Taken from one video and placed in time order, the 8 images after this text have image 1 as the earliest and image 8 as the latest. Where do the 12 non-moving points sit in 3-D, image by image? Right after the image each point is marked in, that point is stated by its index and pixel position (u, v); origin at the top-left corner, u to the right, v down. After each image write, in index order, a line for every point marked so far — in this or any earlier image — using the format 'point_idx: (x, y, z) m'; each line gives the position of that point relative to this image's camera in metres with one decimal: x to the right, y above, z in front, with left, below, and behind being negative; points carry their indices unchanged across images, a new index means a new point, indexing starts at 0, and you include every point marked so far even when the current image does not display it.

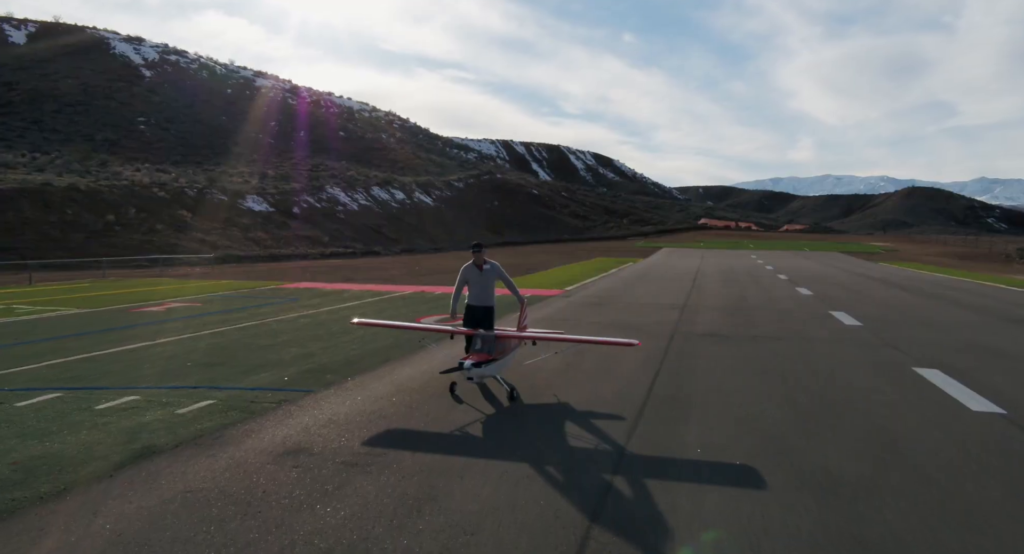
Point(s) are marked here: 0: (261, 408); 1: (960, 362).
0: (-3.0, -1.5, +6.4) m
1: (+7.4, -1.4, +9.2) m
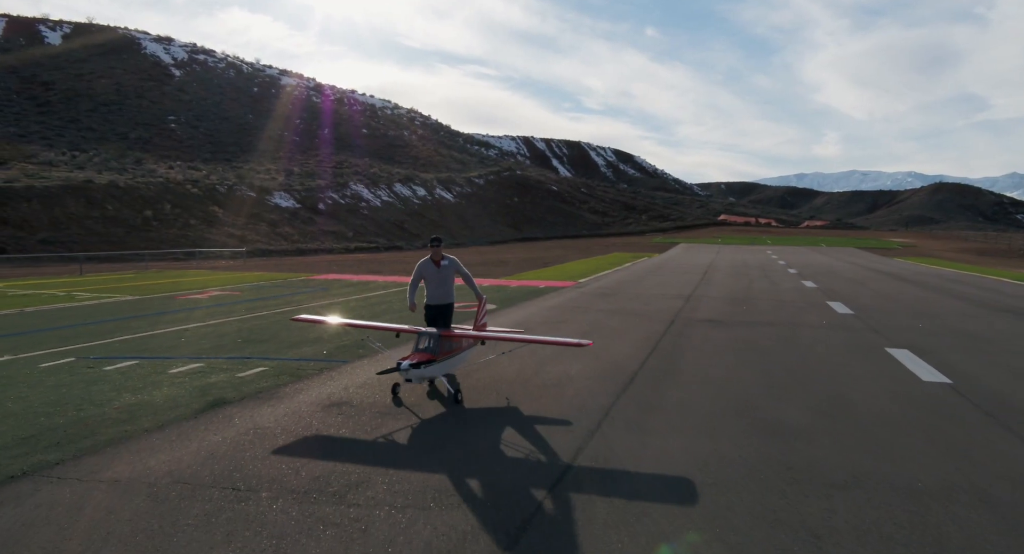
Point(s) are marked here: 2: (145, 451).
0: (-2.9, -1.3, +7.6) m
1: (+7.6, -1.2, +10.0) m
2: (-3.3, -1.5, +5.0) m
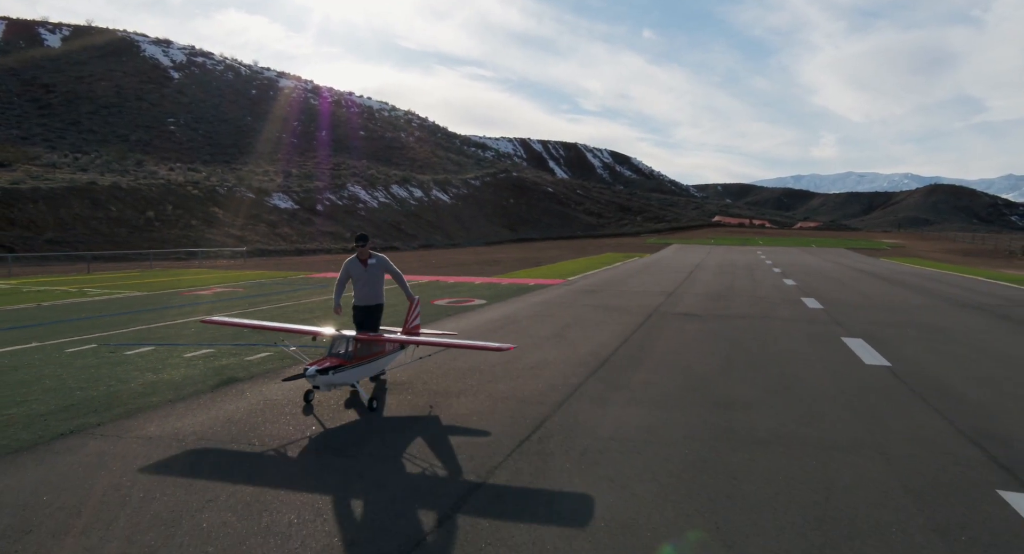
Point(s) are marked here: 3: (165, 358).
0: (-3.1, -1.2, +8.4) m
1: (+7.3, -1.1, +10.8) m
2: (-3.5, -1.4, +5.8) m
3: (-5.1, -1.2, +8.2) m
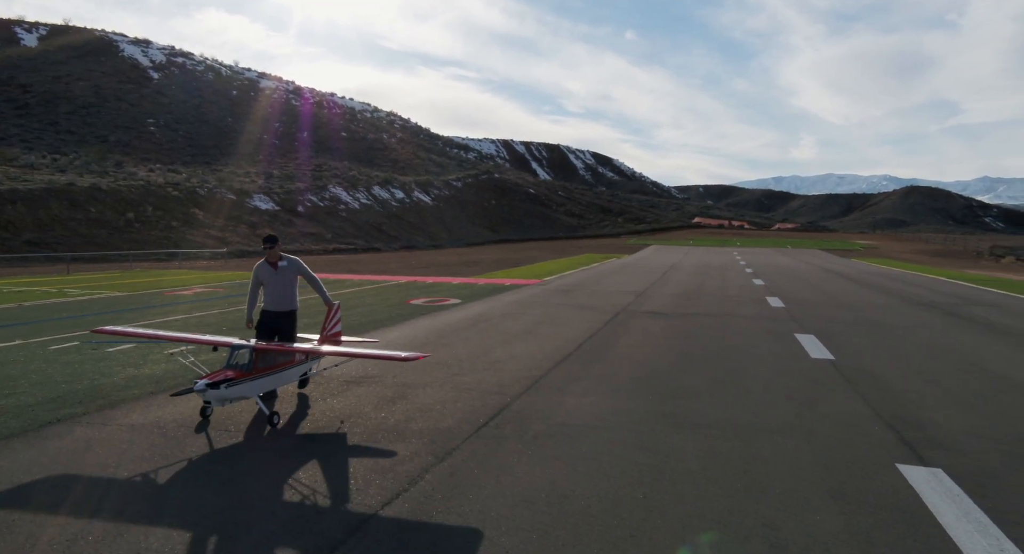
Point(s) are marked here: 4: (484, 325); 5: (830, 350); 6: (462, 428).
0: (-3.6, -1.2, +8.8) m
1: (+6.7, -1.1, +11.5) m
2: (-4.0, -1.4, +6.2) m
3: (-5.6, -1.2, +8.5) m
4: (-0.6, -1.0, +11.6) m
5: (+5.5, -1.3, +9.8) m
6: (-0.5, -1.6, +5.9) m
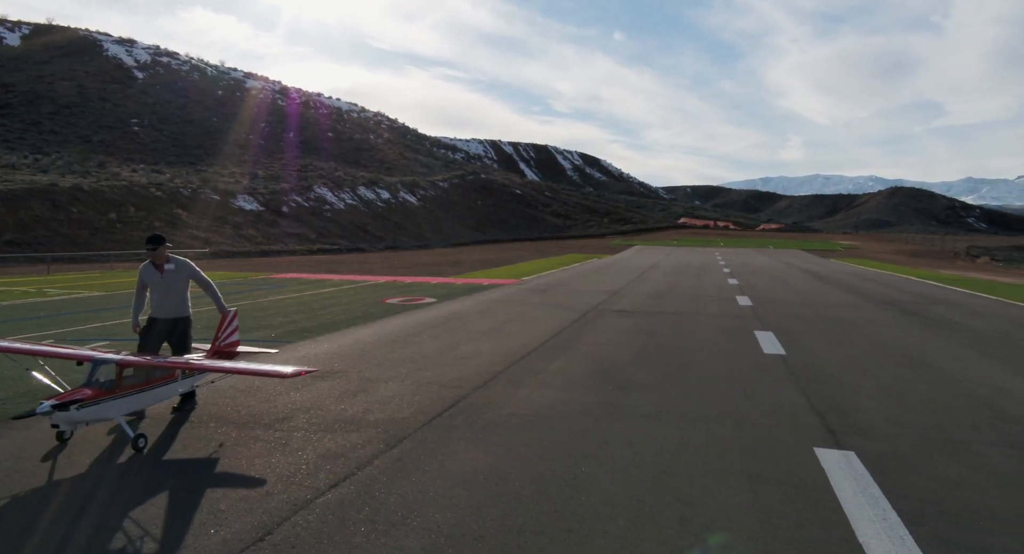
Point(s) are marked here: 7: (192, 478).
0: (-4.2, -1.2, +9.0) m
1: (+6.1, -1.1, +11.9) m
2: (-4.5, -1.4, +6.4) m
3: (-6.2, -1.2, +8.8) m
4: (-1.2, -1.0, +12.0) m
5: (+4.9, -1.3, +10.2) m
6: (-1.1, -1.6, +6.2) m
7: (-2.6, -1.6, +4.5) m
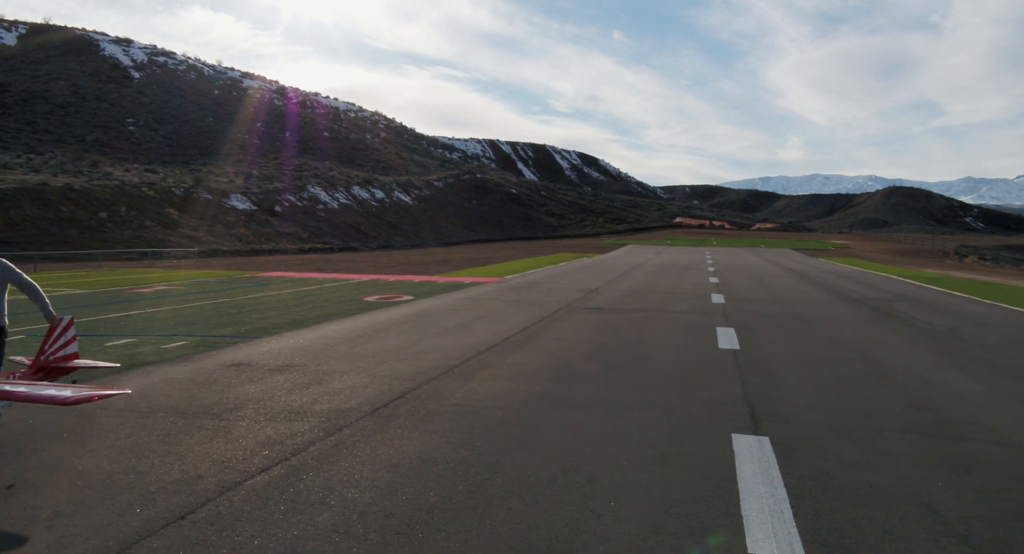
0: (-4.9, -1.1, +9.3) m
1: (+5.4, -1.0, +12.2) m
2: (-5.2, -1.4, +6.7) m
3: (-6.9, -1.1, +9.0) m
4: (-1.9, -0.9, +12.2) m
5: (+4.3, -1.2, +10.5) m
6: (-1.7, -1.5, +6.4) m
7: (-3.3, -1.6, +4.8) m
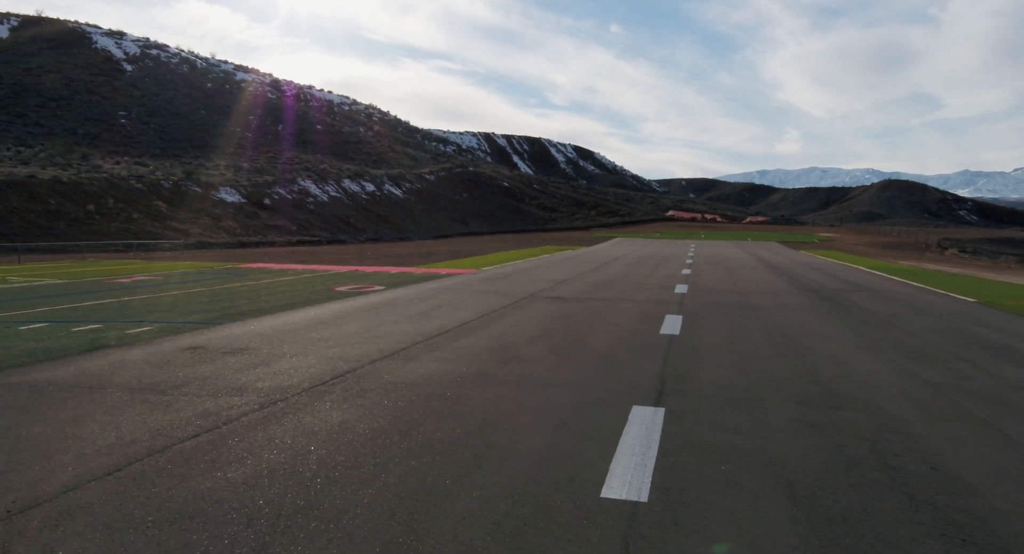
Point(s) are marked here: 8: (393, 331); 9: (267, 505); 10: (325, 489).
0: (-5.8, -0.9, +9.8) m
1: (+4.5, -0.8, +12.7) m
2: (-6.1, -1.2, +7.2) m
3: (-7.8, -0.9, +9.5) m
4: (-2.8, -0.7, +12.7) m
5: (+3.3, -1.0, +11.0) m
6: (-2.6, -1.3, +6.9) m
7: (-4.2, -1.5, +5.3) m
8: (-2.2, -1.0, +10.3) m
9: (-1.8, -1.6, +4.0) m
10: (-1.4, -1.6, +4.3) m
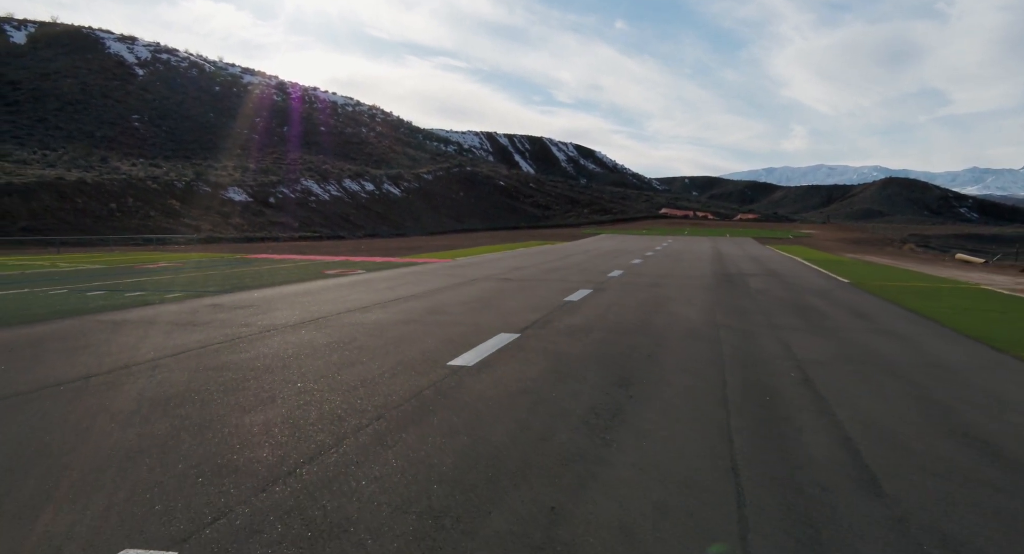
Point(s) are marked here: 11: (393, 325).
0: (-7.3, -0.5, +13.1) m
1: (+3.0, -0.3, +16.0) m
2: (-7.6, -0.7, +10.6) m
3: (-9.3, -0.4, +12.9) m
4: (-4.3, -0.2, +16.0) m
5: (+1.9, -0.5, +14.3) m
6: (-4.1, -0.9, +10.3) m
7: (-5.7, -1.0, +8.6) m
8: (-3.6, -0.5, +13.6) m
9: (-3.3, -1.2, +7.3) m
10: (-3.0, -1.2, +7.6) m
11: (-2.2, -0.9, +10.1) m
